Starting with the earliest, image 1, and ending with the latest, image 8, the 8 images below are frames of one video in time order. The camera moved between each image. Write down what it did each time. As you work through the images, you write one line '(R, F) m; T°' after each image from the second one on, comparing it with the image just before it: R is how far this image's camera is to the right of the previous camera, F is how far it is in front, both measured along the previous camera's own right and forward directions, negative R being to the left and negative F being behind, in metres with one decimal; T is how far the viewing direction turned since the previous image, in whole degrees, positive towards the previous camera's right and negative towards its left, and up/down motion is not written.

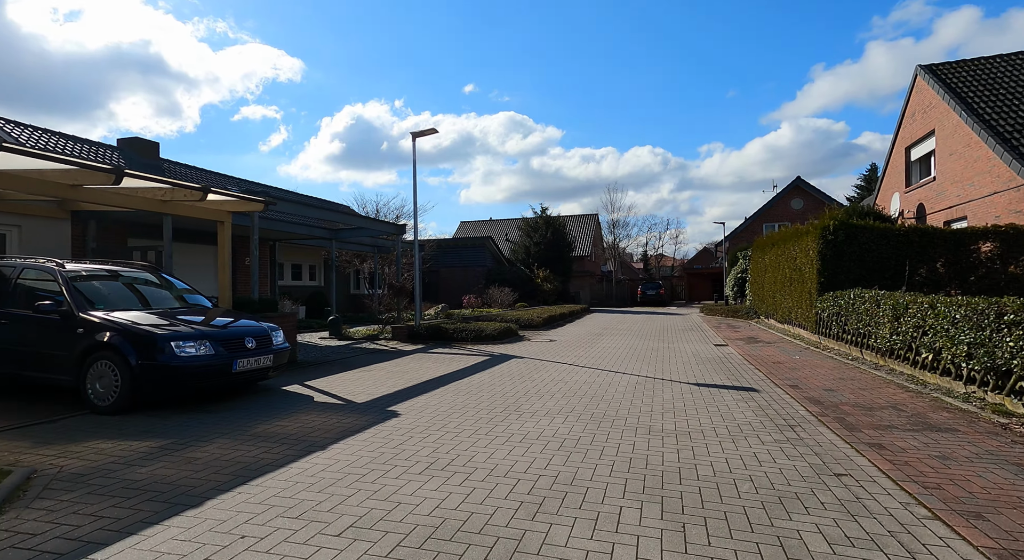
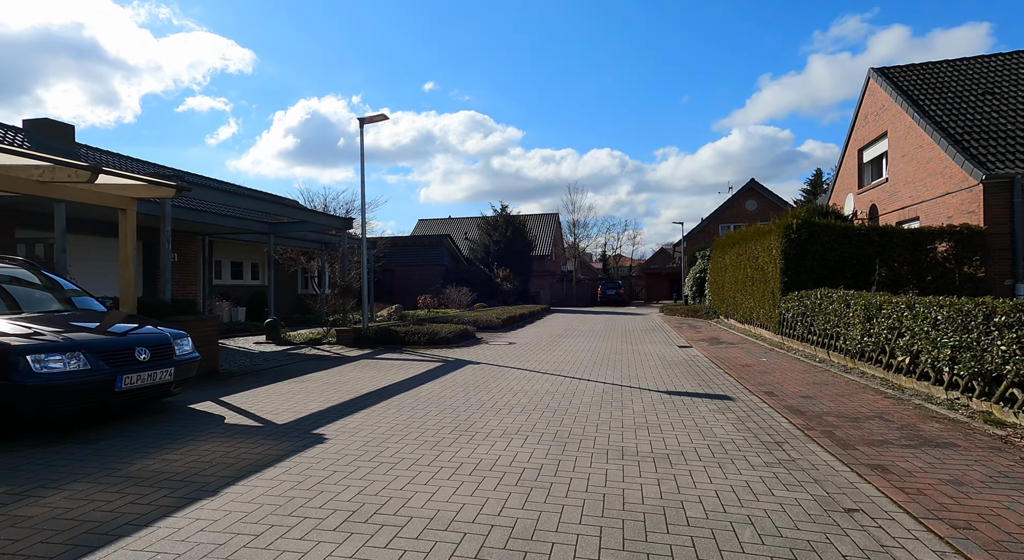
(+0.1, +0.8) m; +4°
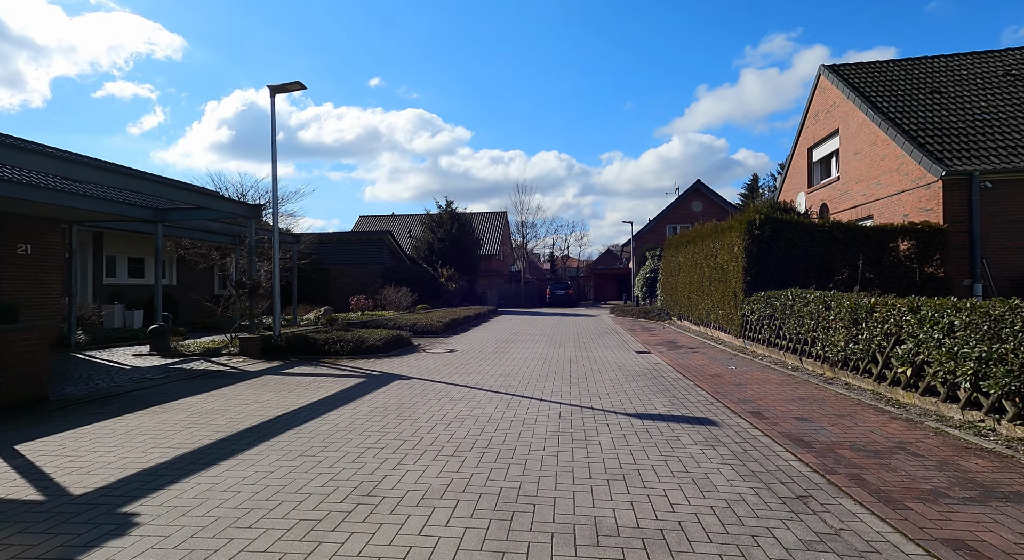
(+0.2, +1.6) m; +5°
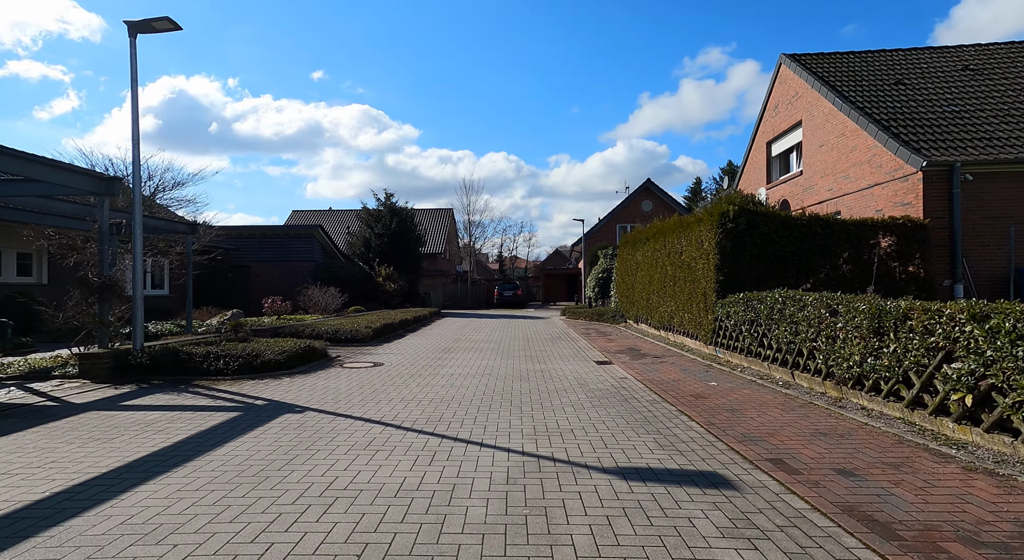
(+0.2, +2.0) m; +5°
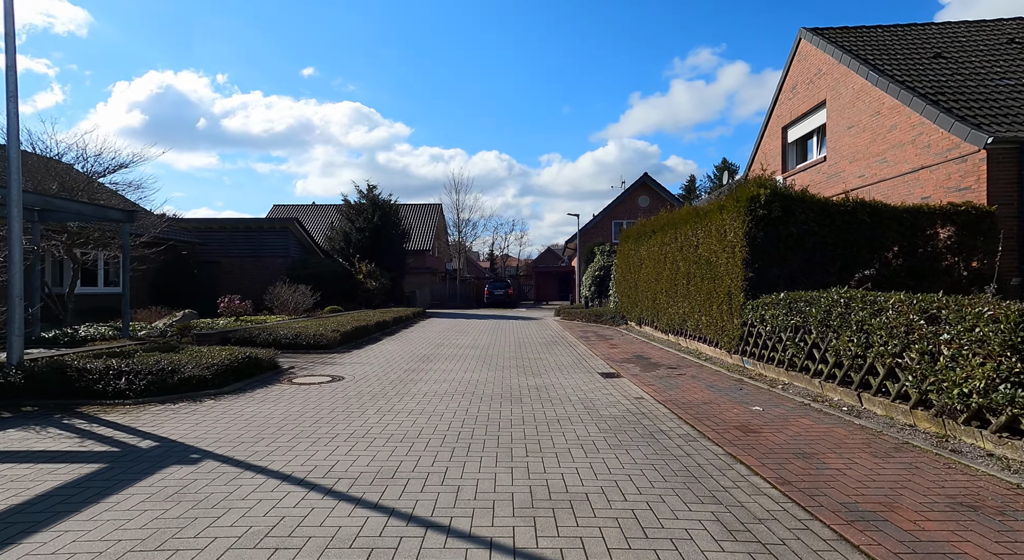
(0.0, +1.9) m; +1°
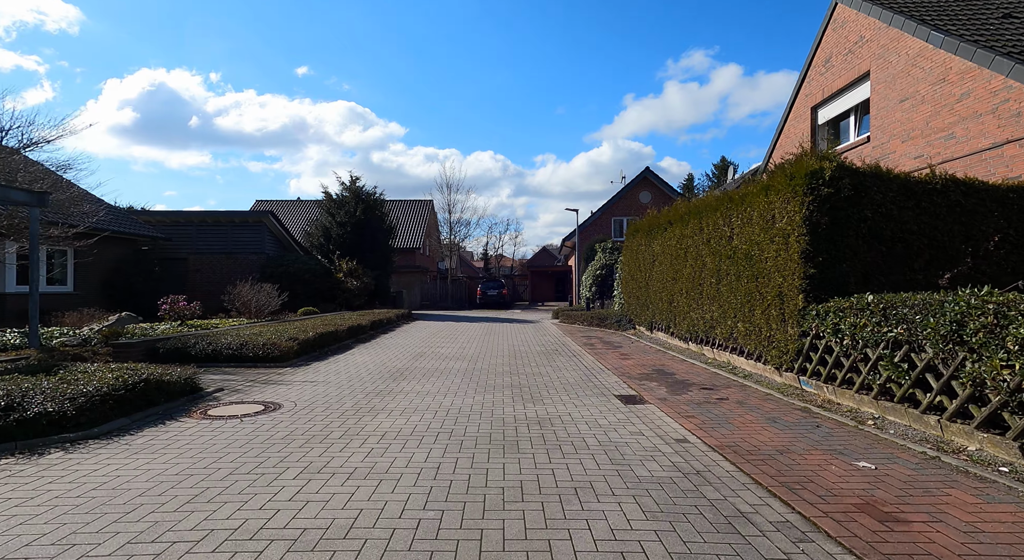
(0.0, +2.2) m; +1°
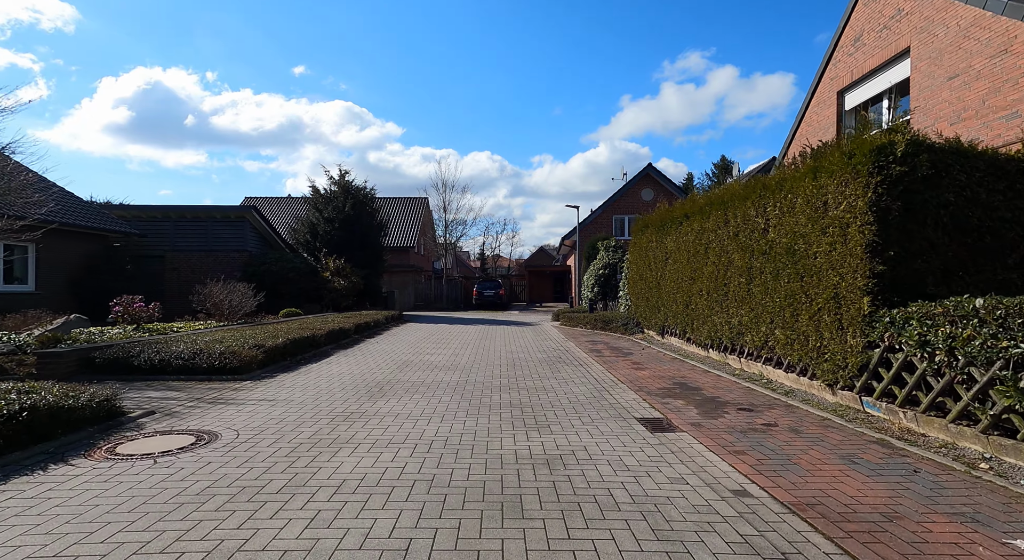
(0.0, +1.5) m; 0°
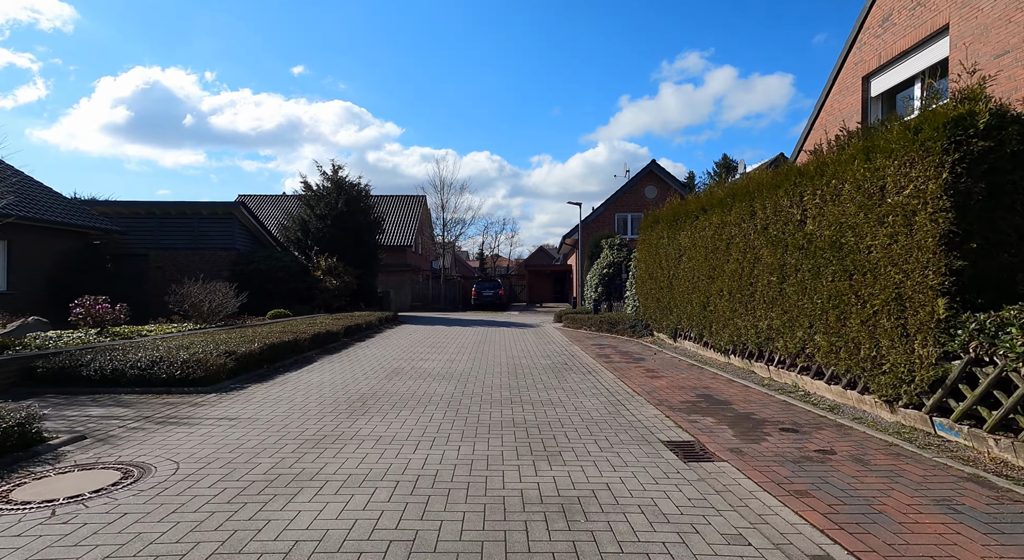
(0.0, +1.1) m; 0°
